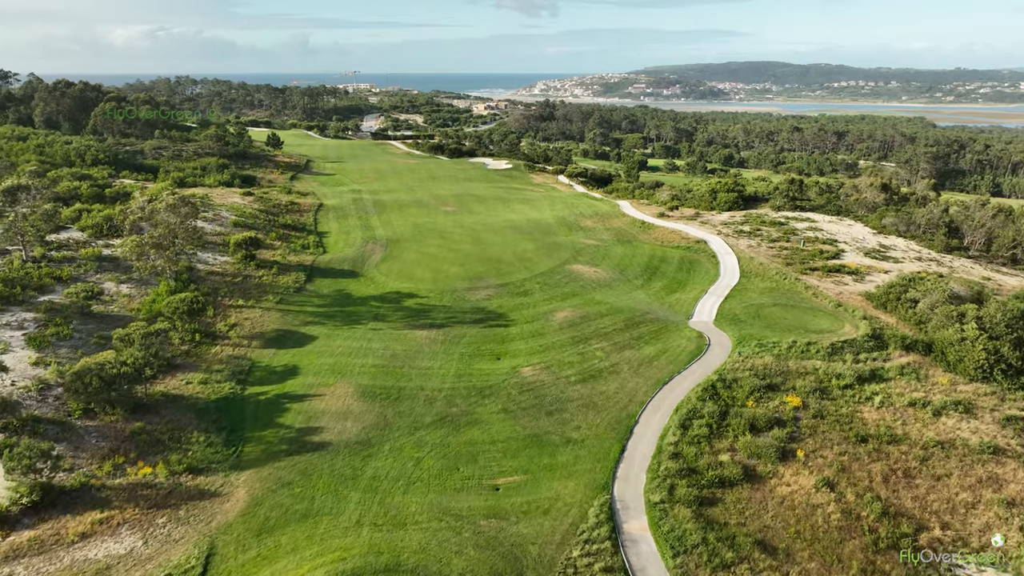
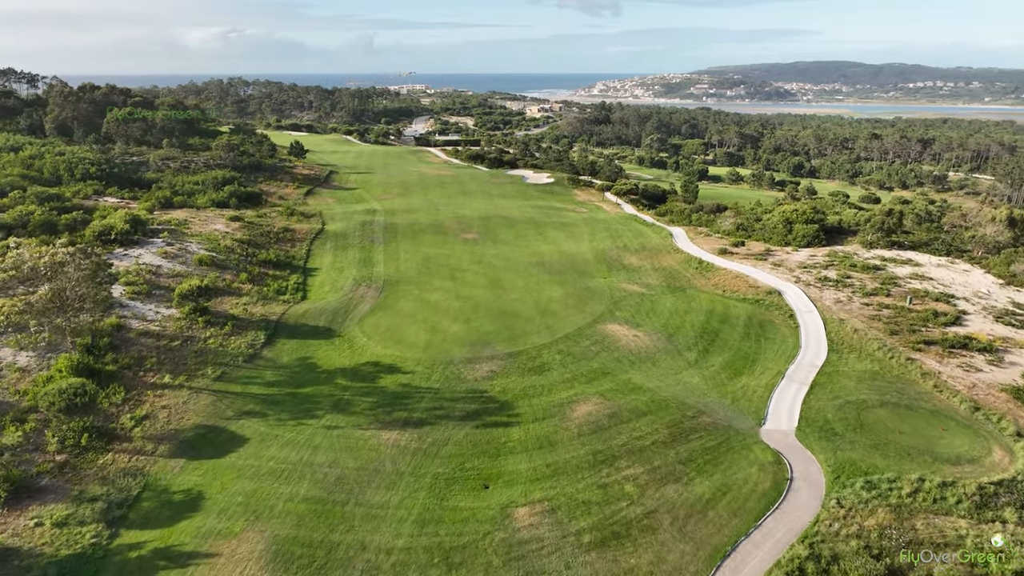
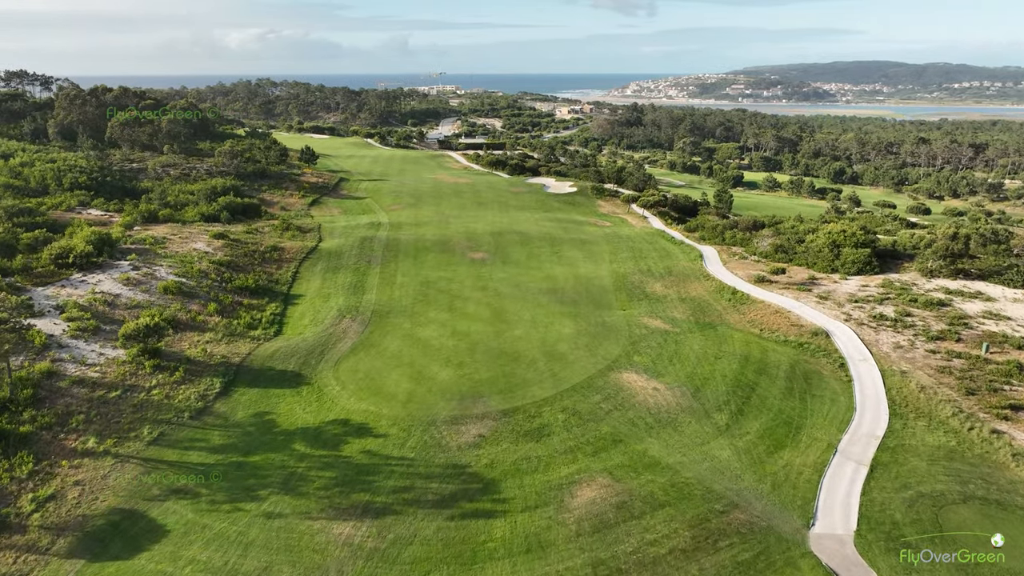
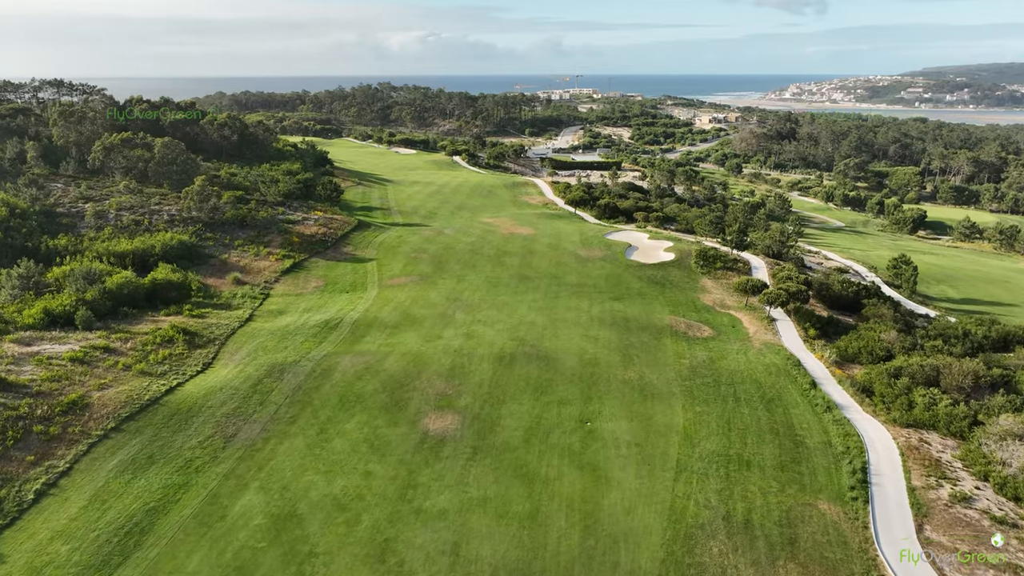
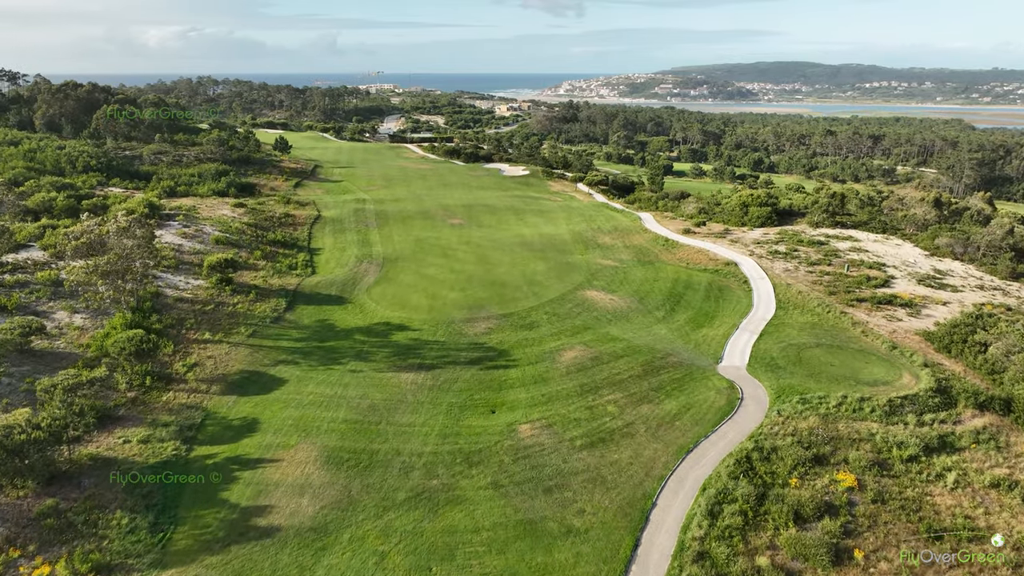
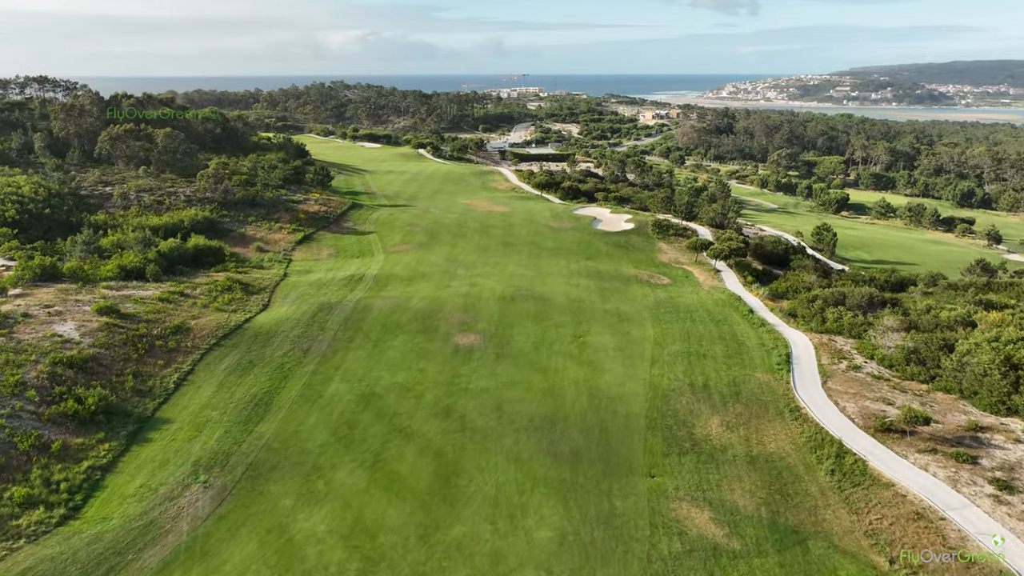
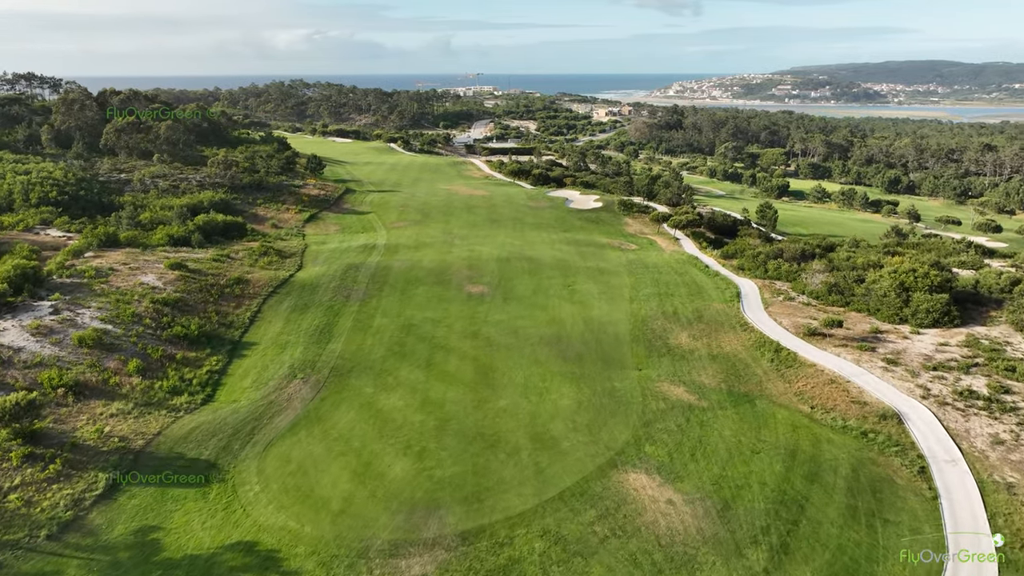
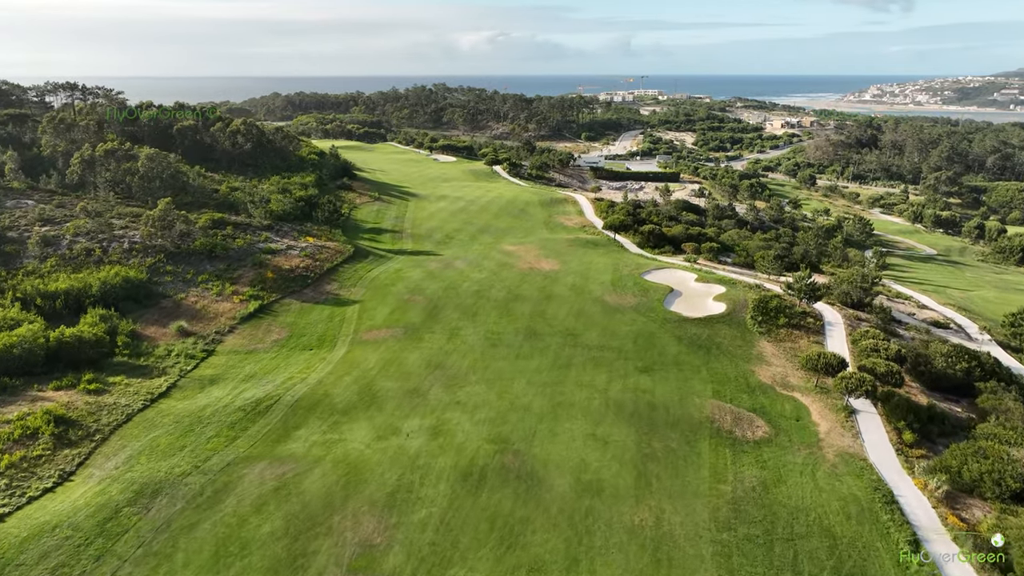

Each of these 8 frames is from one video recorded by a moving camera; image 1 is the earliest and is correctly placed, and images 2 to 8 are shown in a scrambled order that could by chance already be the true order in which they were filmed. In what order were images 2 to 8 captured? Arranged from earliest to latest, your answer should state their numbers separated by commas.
5, 2, 3, 7, 6, 4, 8
